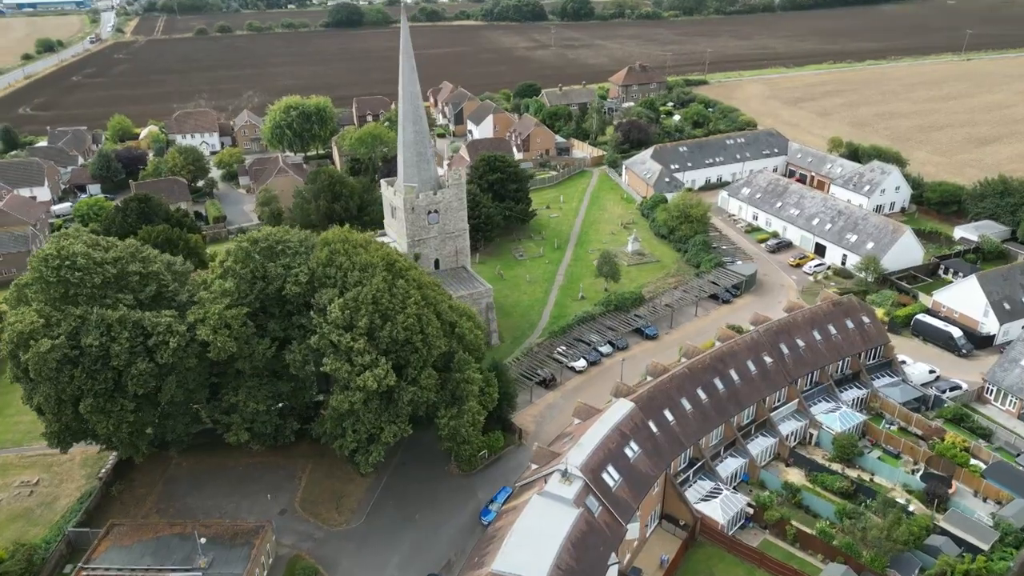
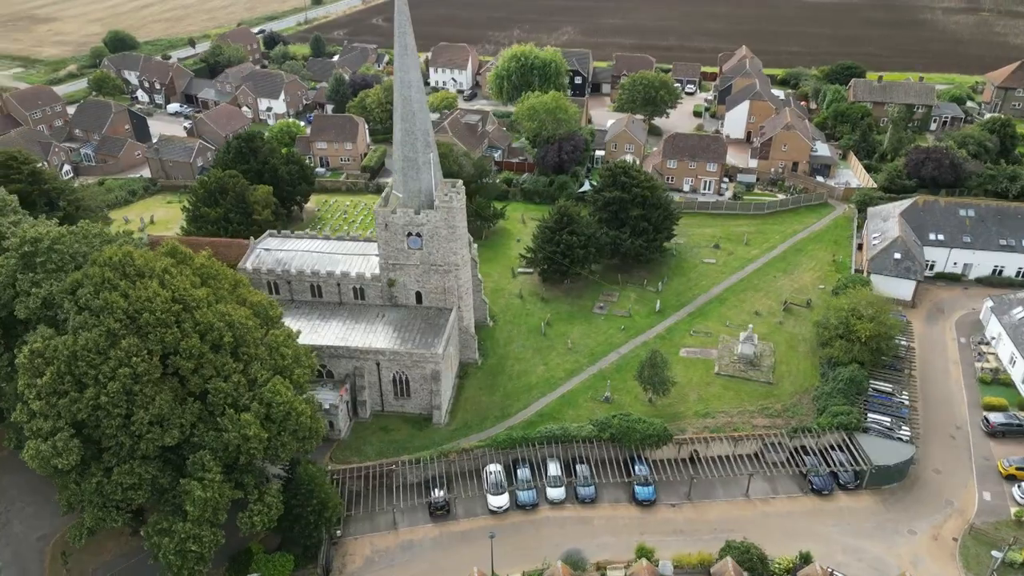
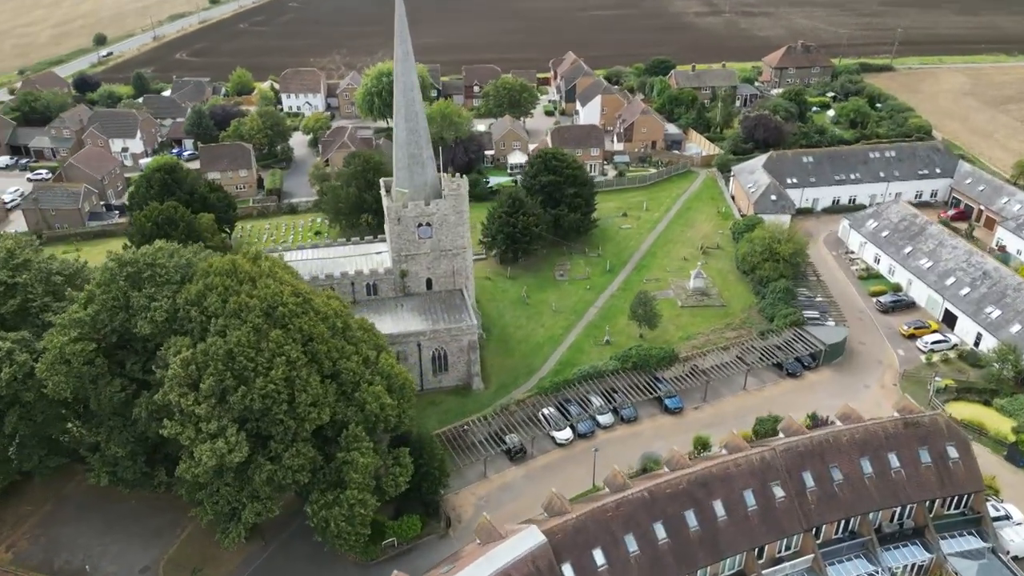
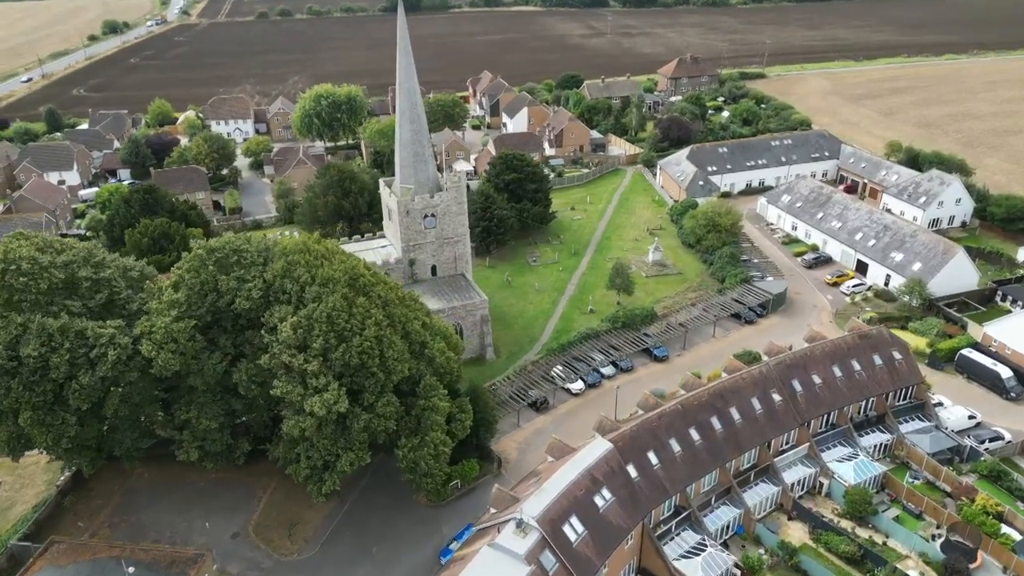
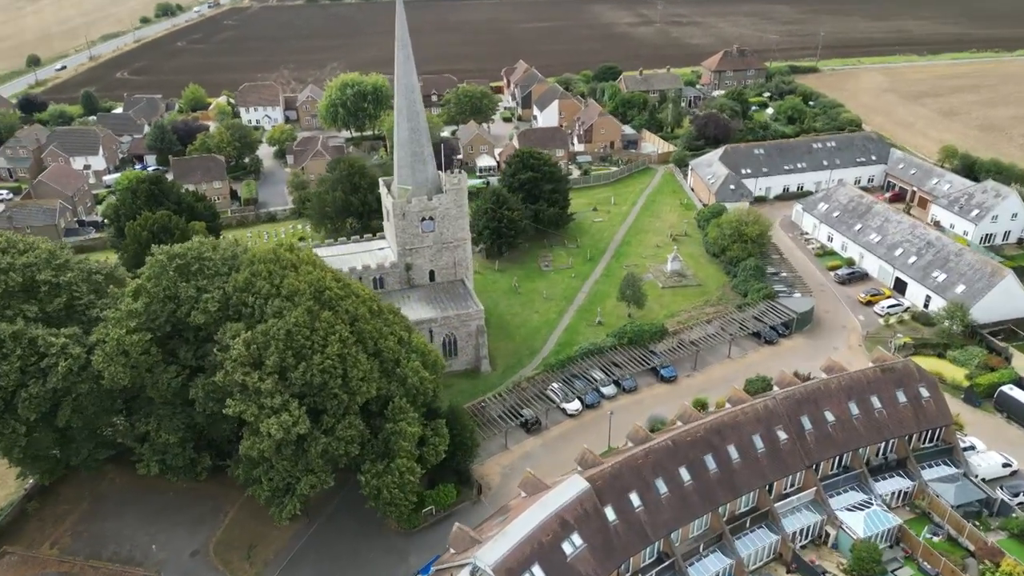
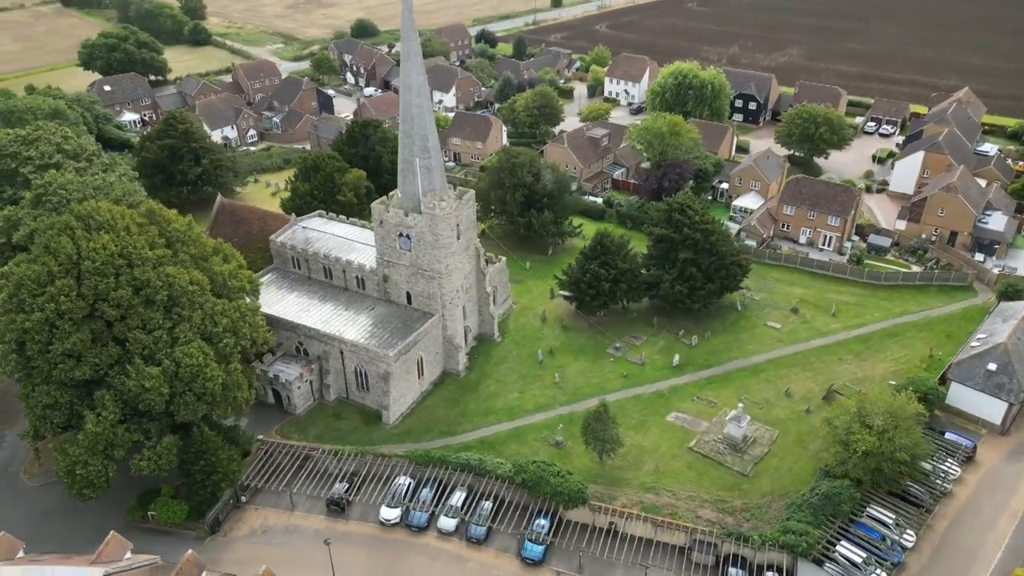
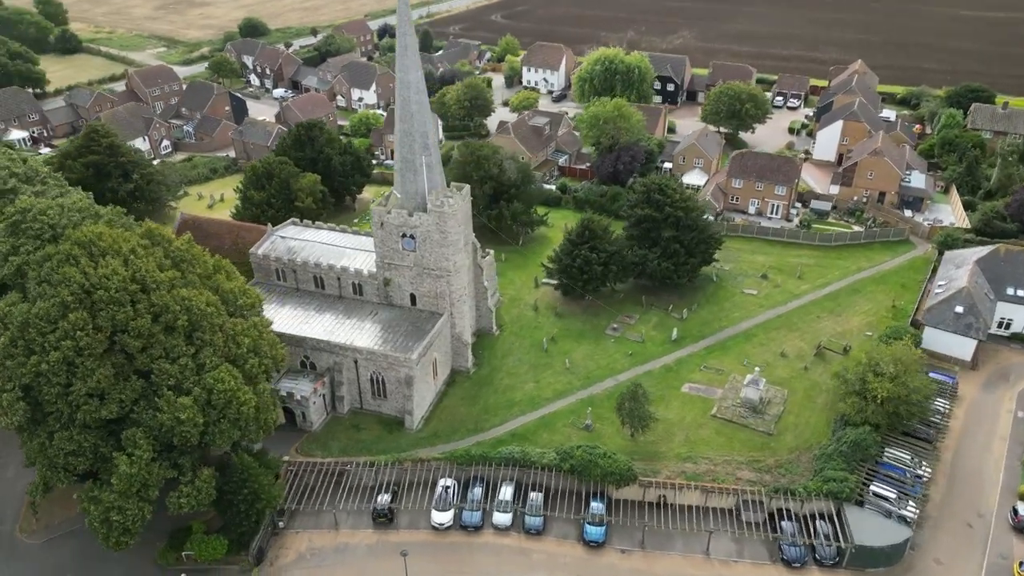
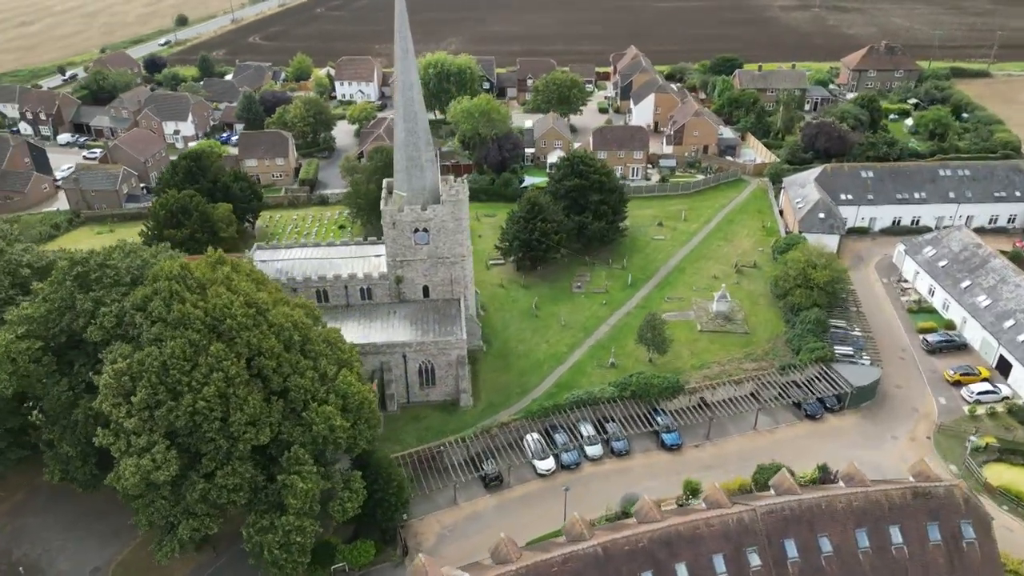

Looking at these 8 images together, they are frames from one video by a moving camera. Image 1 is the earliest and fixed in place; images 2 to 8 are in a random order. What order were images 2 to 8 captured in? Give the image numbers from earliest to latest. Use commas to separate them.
4, 5, 3, 8, 2, 7, 6
